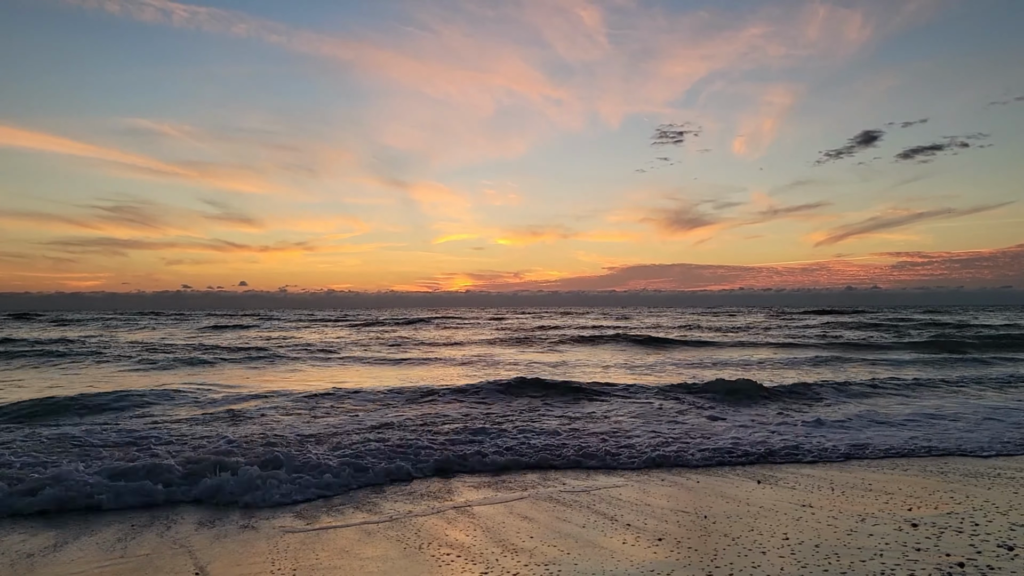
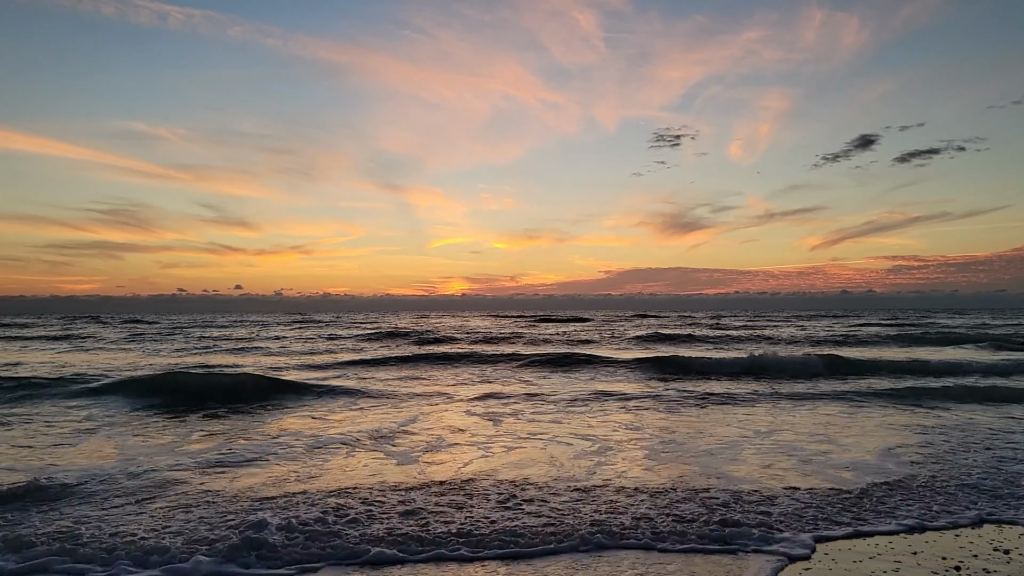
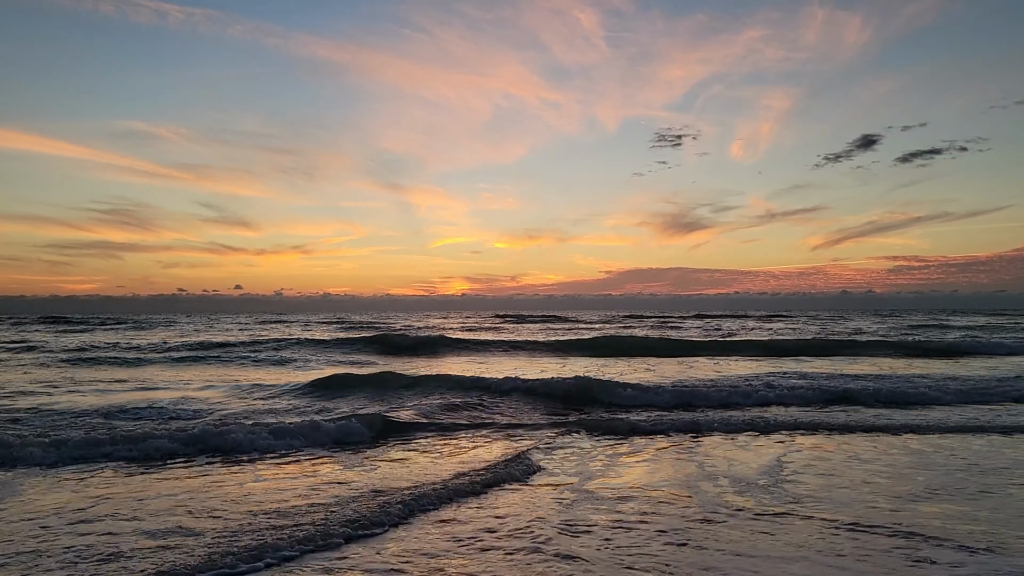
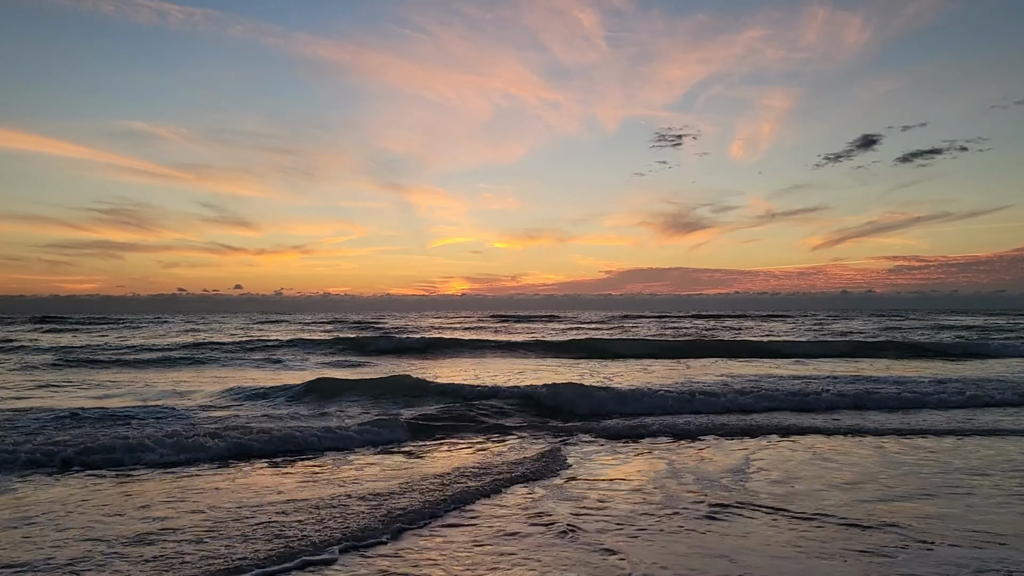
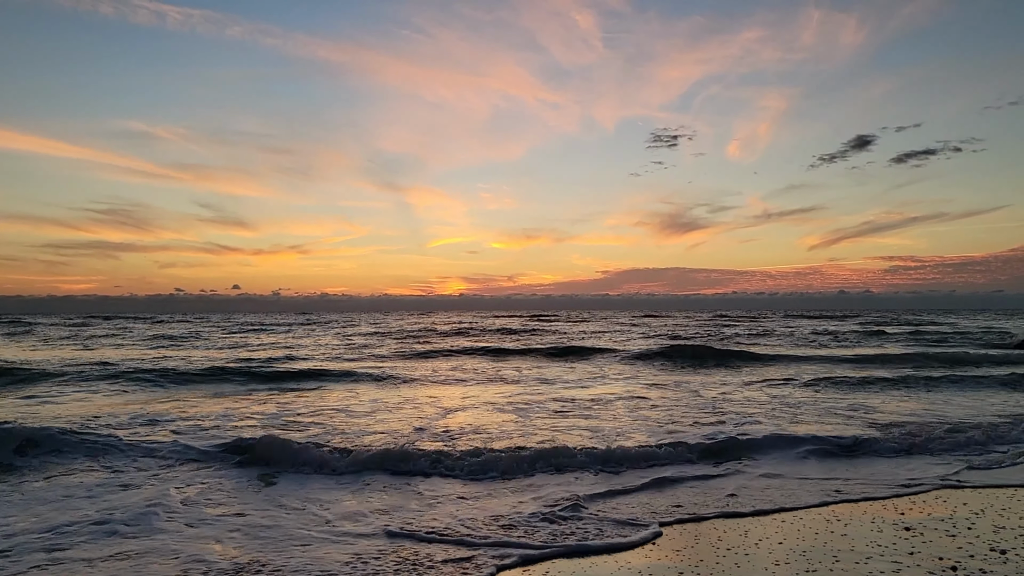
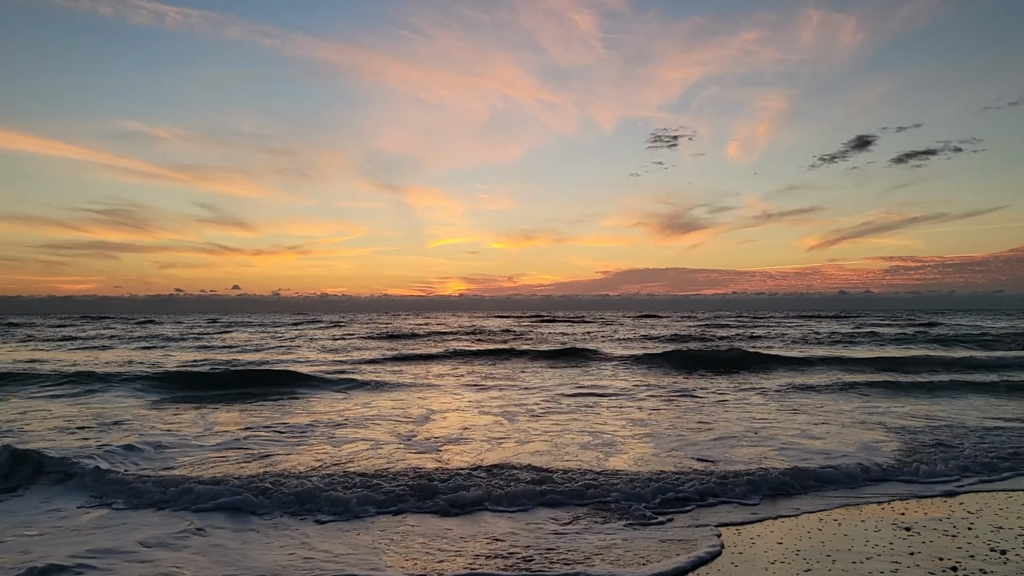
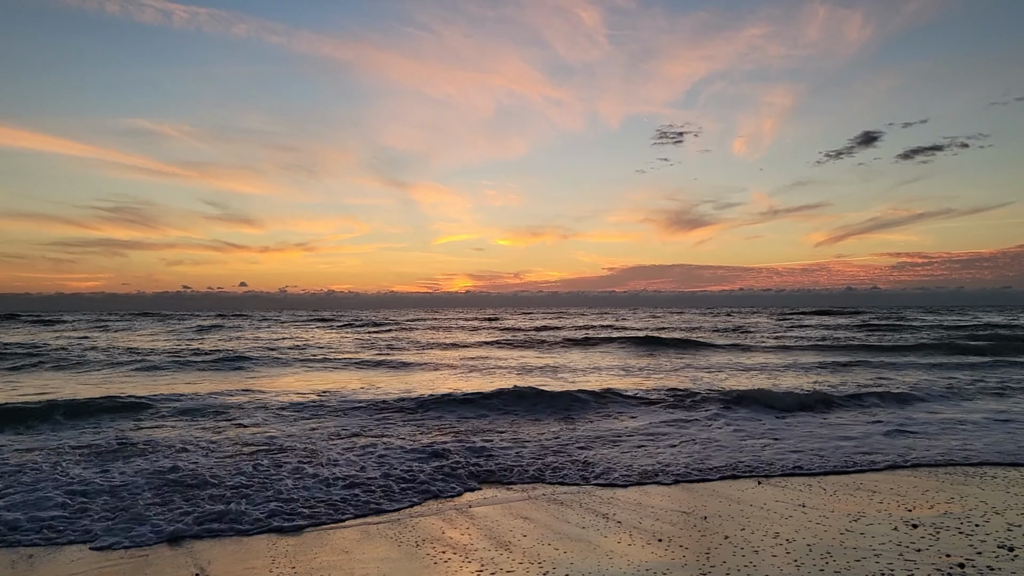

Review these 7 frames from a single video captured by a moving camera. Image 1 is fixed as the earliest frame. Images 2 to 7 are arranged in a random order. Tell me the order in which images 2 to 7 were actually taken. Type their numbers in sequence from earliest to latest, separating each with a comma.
7, 5, 6, 2, 3, 4
